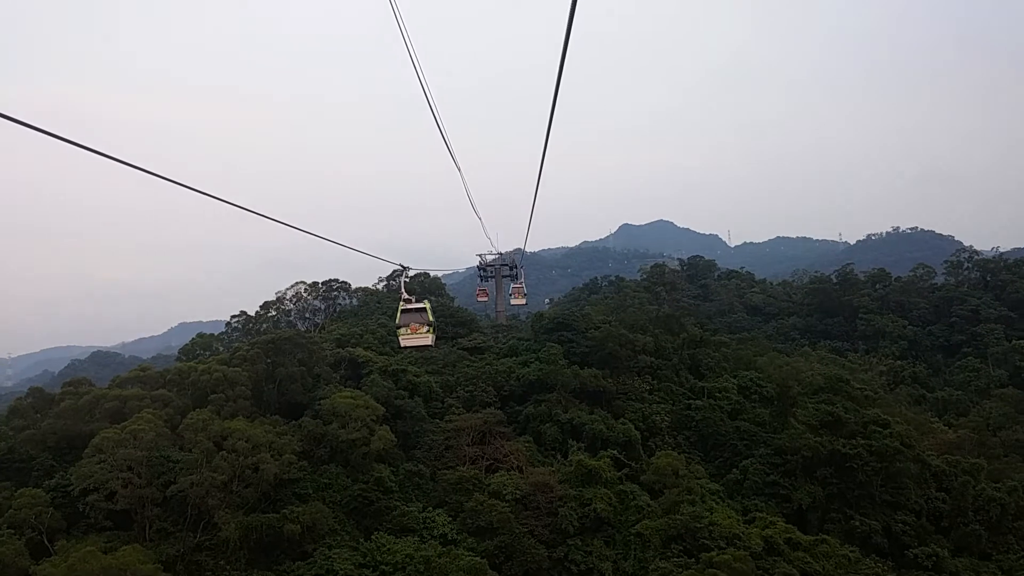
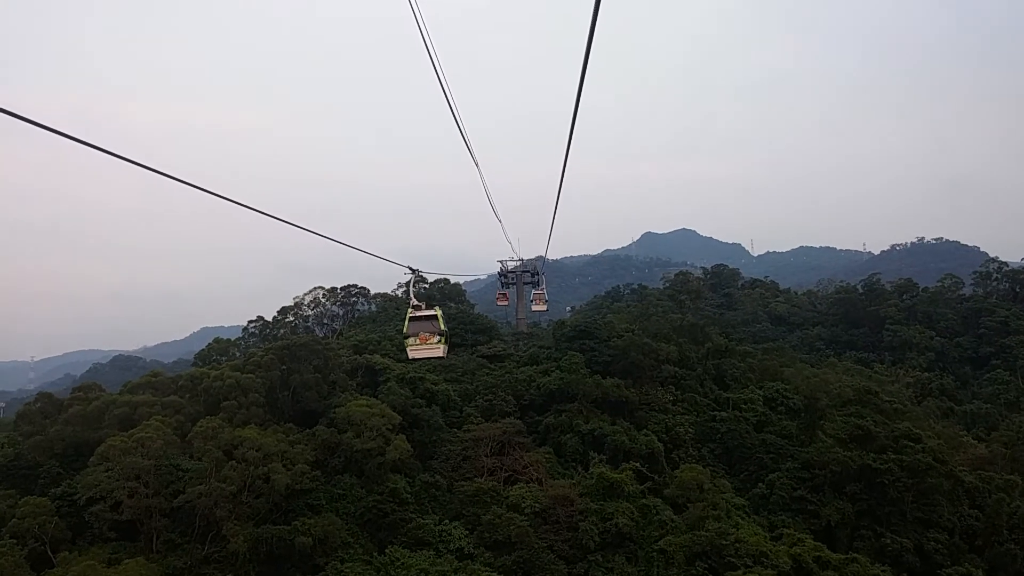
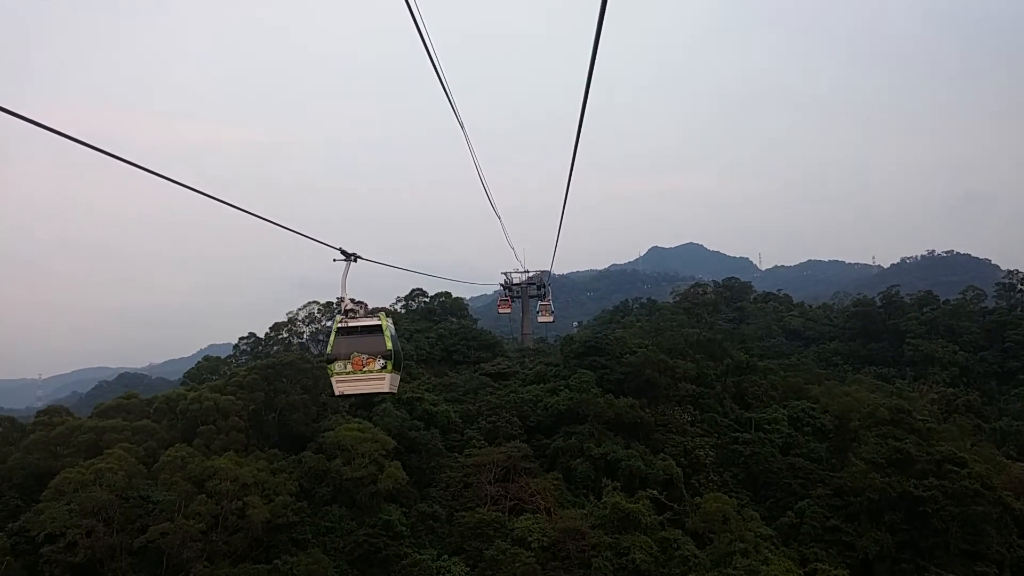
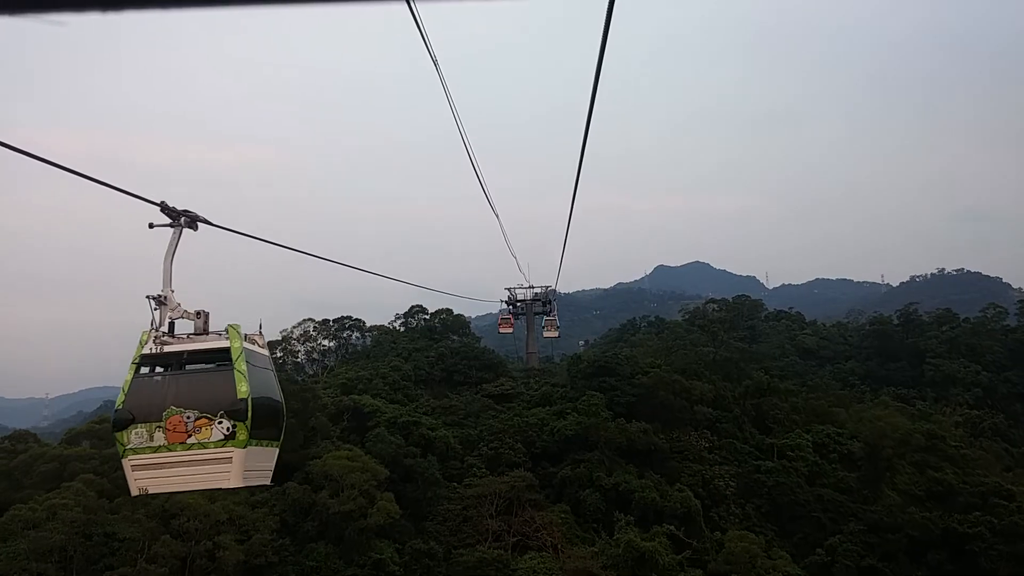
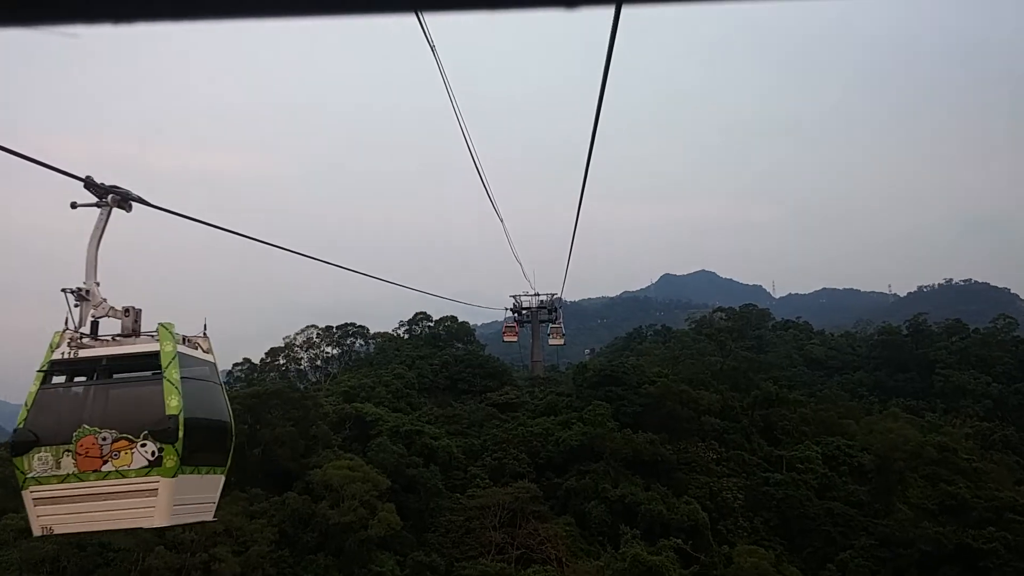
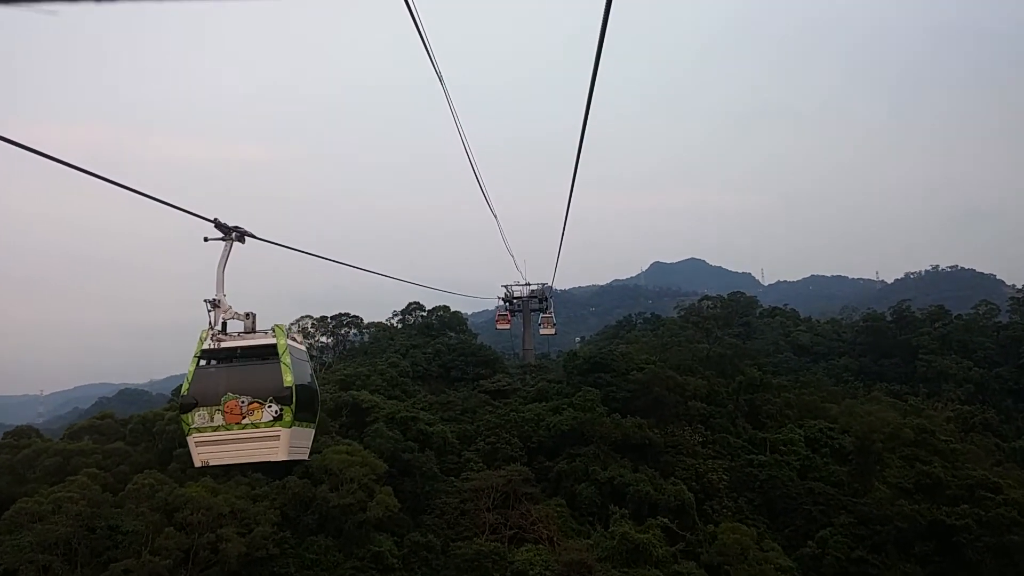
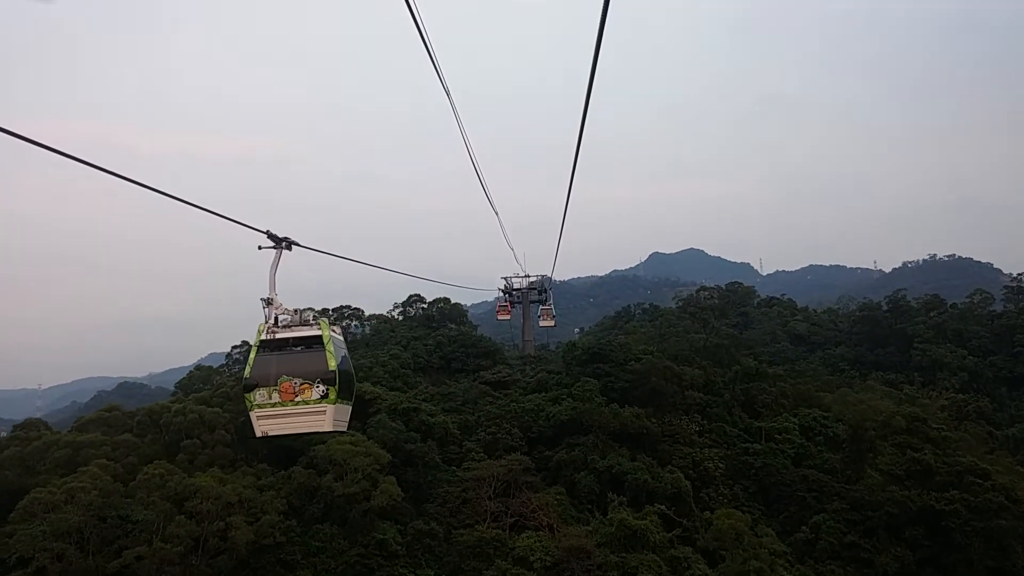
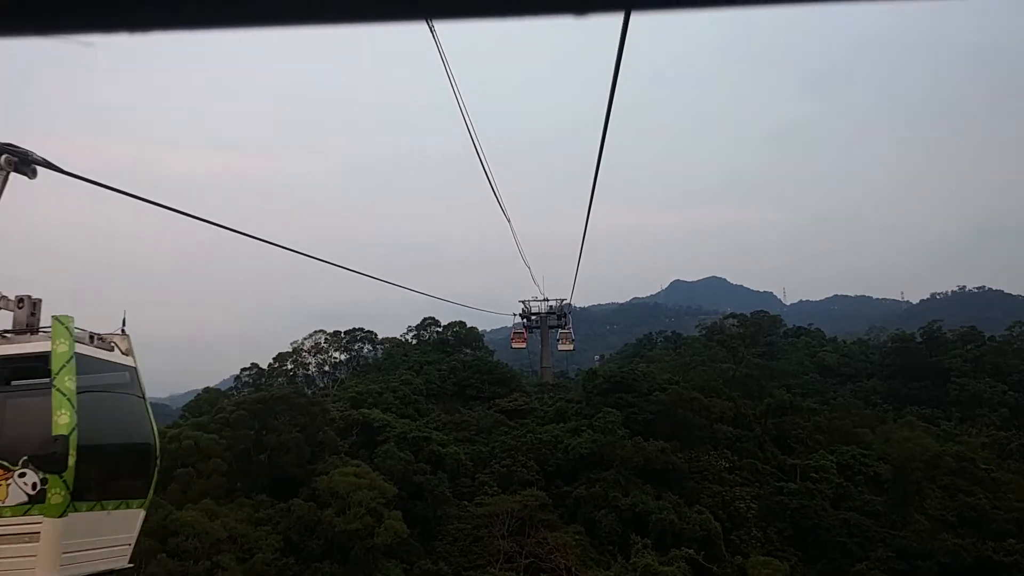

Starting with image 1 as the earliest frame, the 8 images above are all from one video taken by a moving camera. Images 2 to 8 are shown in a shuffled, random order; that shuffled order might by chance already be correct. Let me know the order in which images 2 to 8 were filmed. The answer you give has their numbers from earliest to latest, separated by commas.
2, 3, 7, 6, 4, 5, 8
